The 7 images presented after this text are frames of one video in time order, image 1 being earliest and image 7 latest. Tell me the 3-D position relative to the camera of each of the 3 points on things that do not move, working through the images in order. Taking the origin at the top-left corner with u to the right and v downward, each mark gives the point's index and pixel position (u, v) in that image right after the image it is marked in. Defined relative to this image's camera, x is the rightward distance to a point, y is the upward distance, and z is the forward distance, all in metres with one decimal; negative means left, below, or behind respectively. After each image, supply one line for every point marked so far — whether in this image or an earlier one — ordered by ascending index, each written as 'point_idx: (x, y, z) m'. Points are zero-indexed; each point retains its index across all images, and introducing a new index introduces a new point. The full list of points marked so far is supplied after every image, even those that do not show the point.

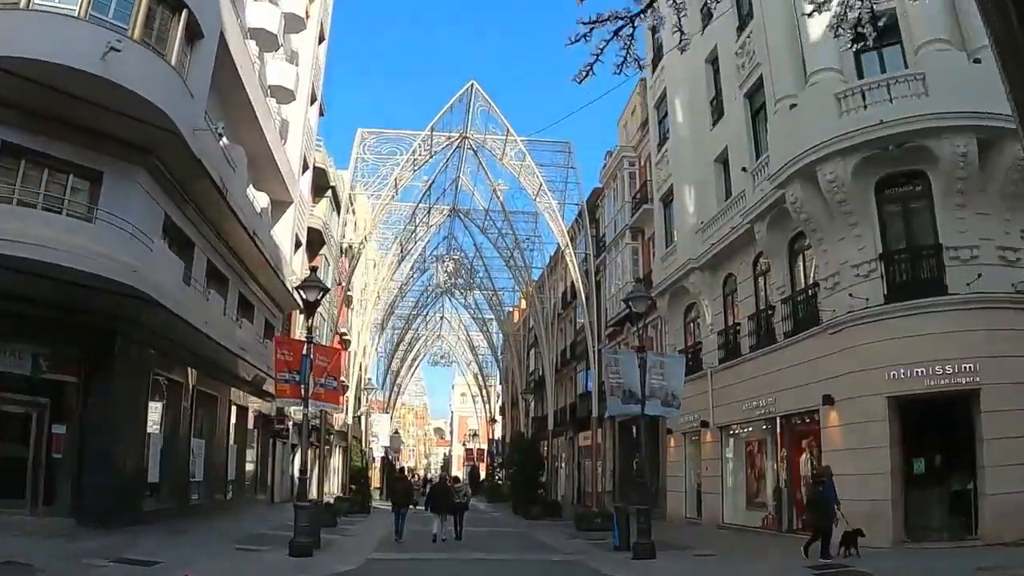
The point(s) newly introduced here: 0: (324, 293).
0: (-4.0, 0.0, +17.9) m
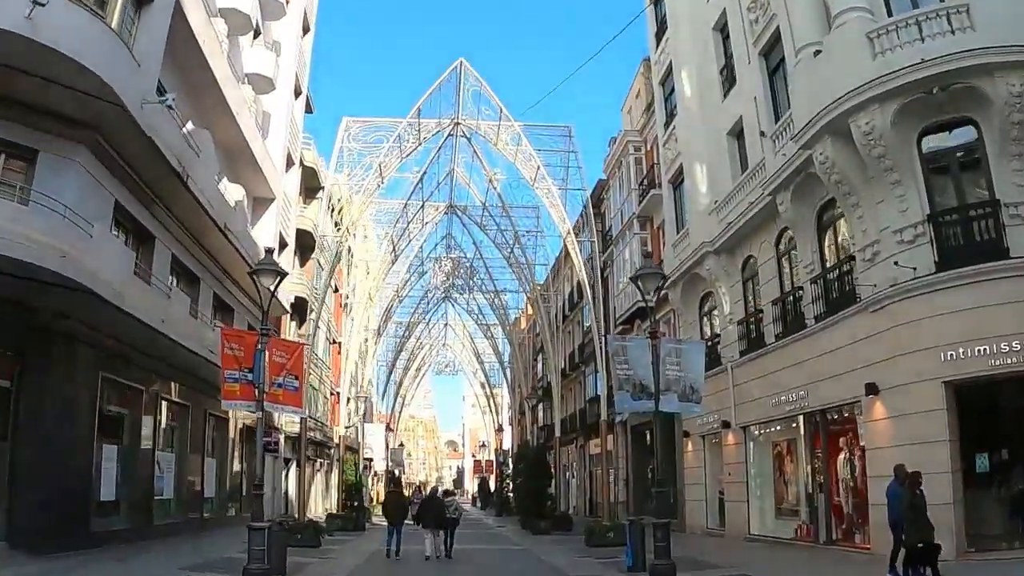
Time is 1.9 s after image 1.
0: (-4.2, +0.2, +15.6) m
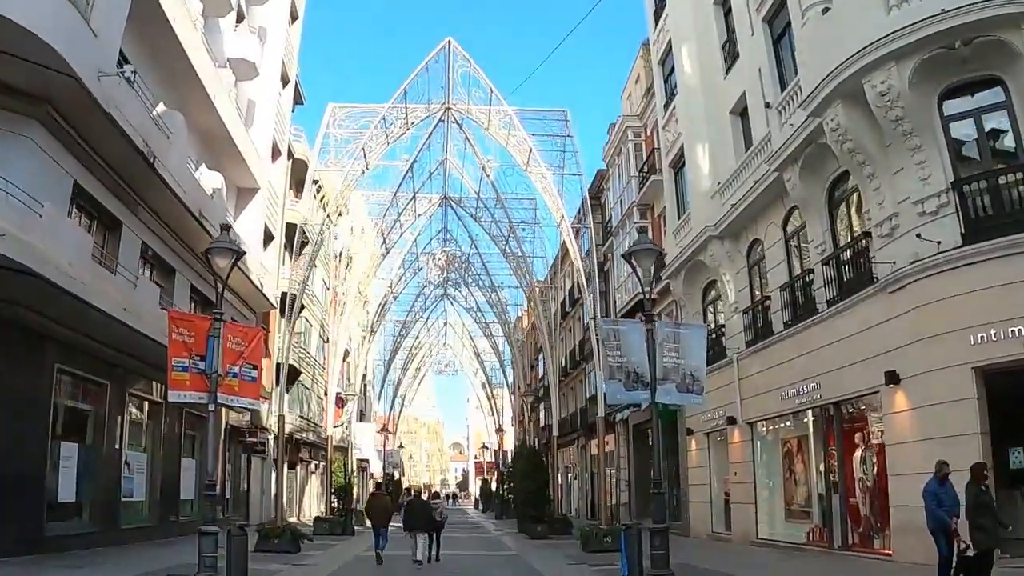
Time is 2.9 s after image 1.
0: (-4.5, +0.5, +14.2) m
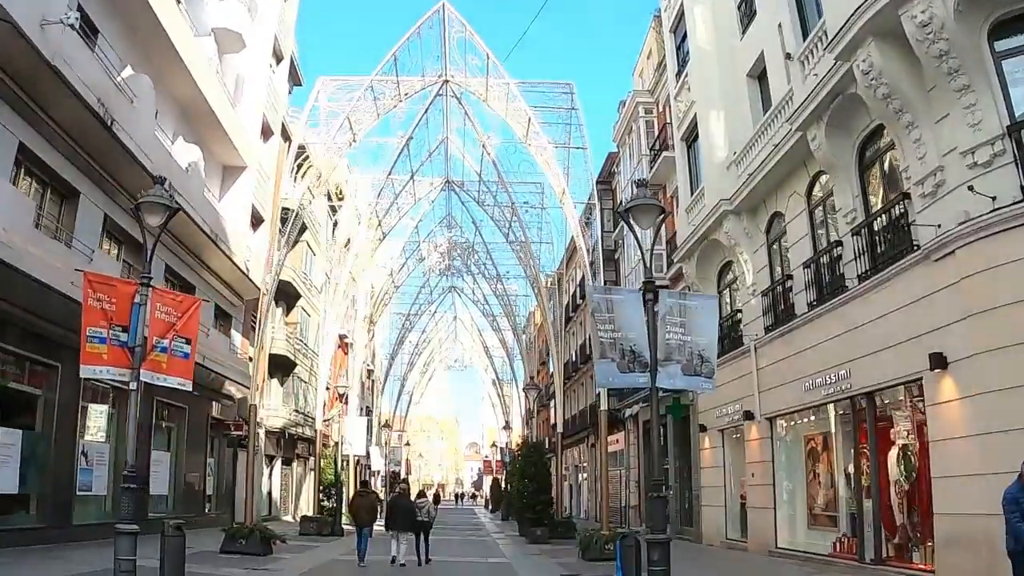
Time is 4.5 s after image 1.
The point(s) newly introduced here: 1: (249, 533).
0: (-4.8, +1.0, +12.3) m
1: (-5.8, -5.4, +18.9) m
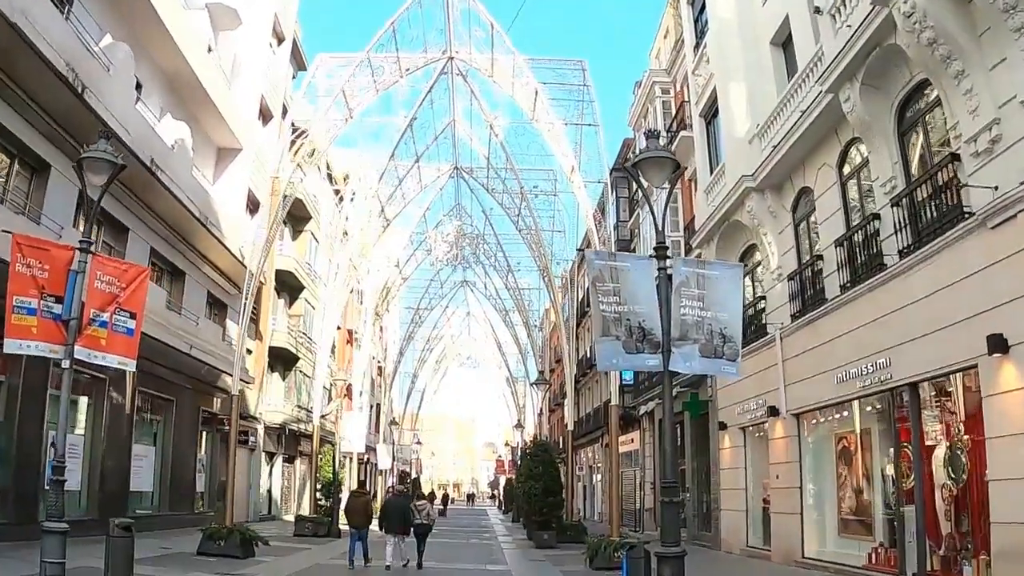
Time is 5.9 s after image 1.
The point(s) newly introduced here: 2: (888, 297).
0: (-4.9, +1.4, +10.8) m
1: (-5.8, -5.0, +17.4) m
2: (+6.0, -0.2, +13.6) m
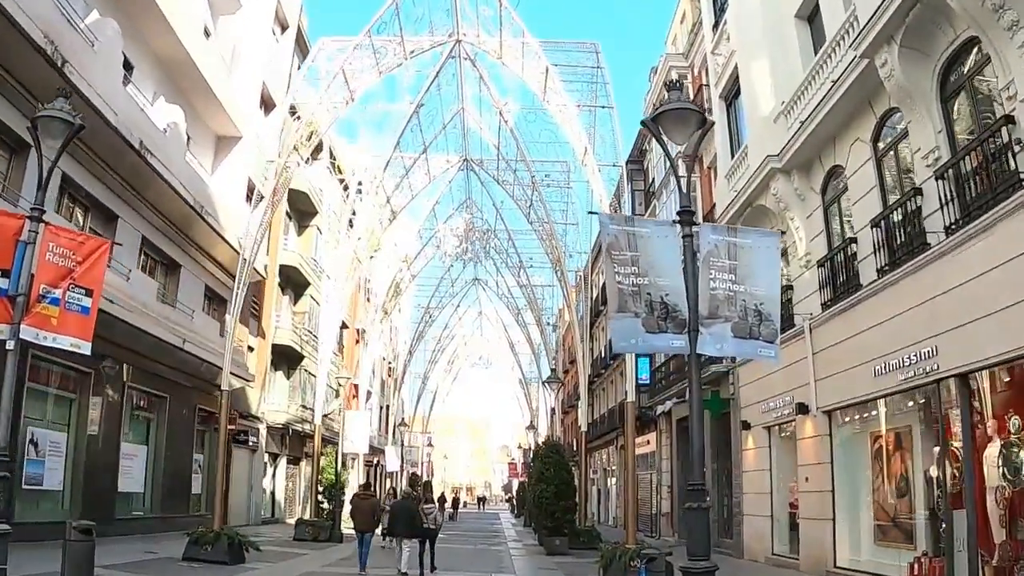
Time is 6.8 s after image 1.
0: (-4.9, +1.7, +9.7) m
1: (-5.6, -4.8, +16.3) m
2: (+6.0, +0.1, +12.3) m
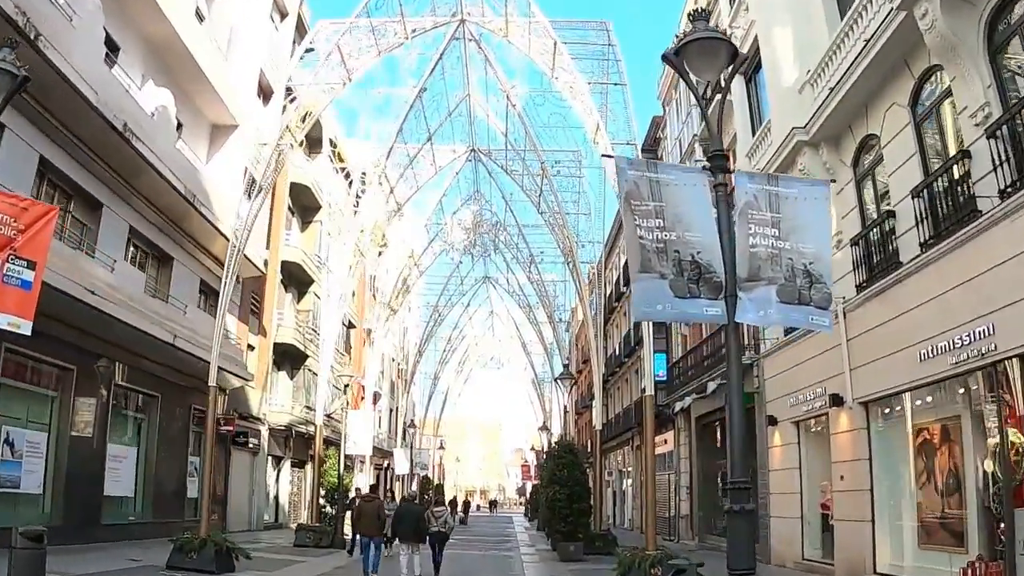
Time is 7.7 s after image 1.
0: (-4.9, +2.0, +8.5) m
1: (-5.5, -4.5, +15.1) m
2: (+6.1, +0.5, +11.0) m
